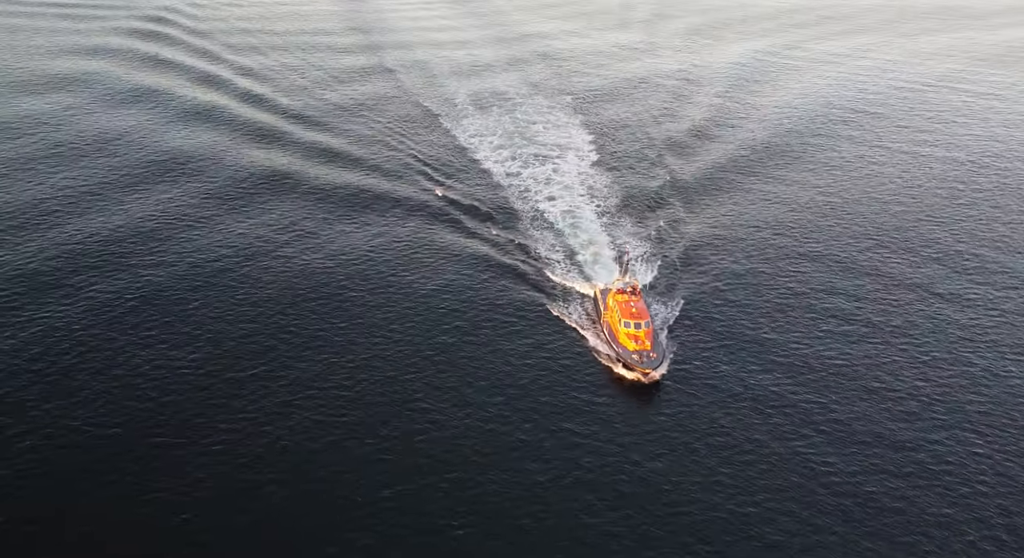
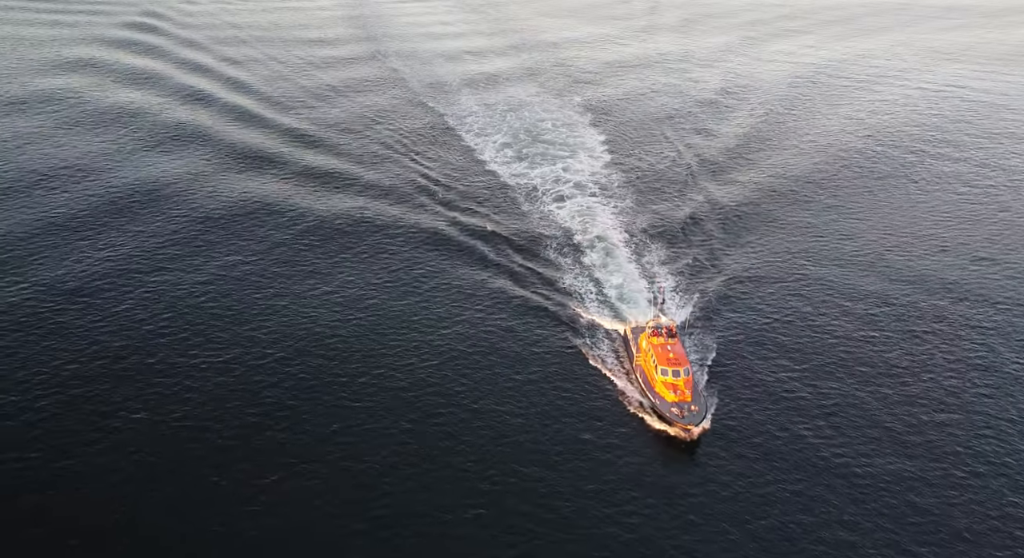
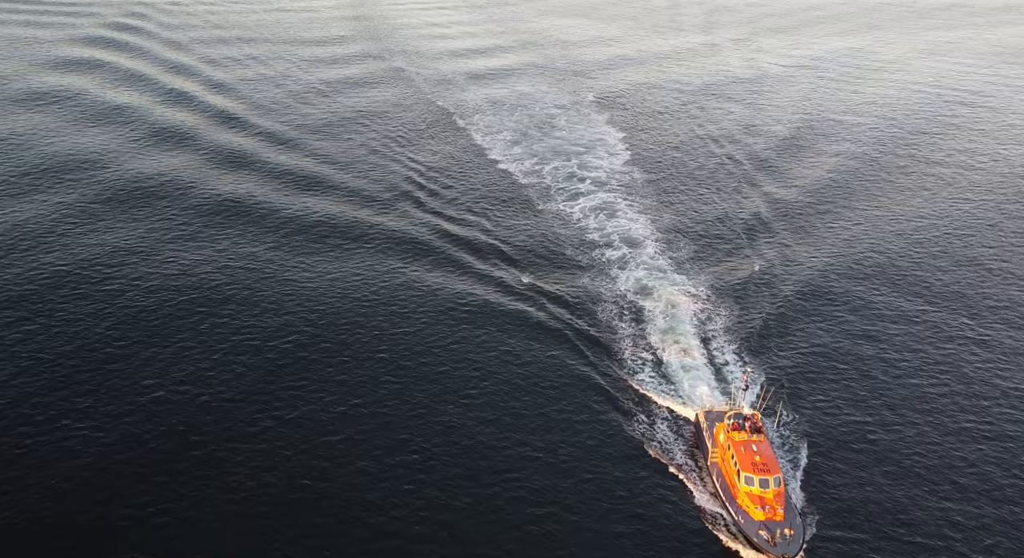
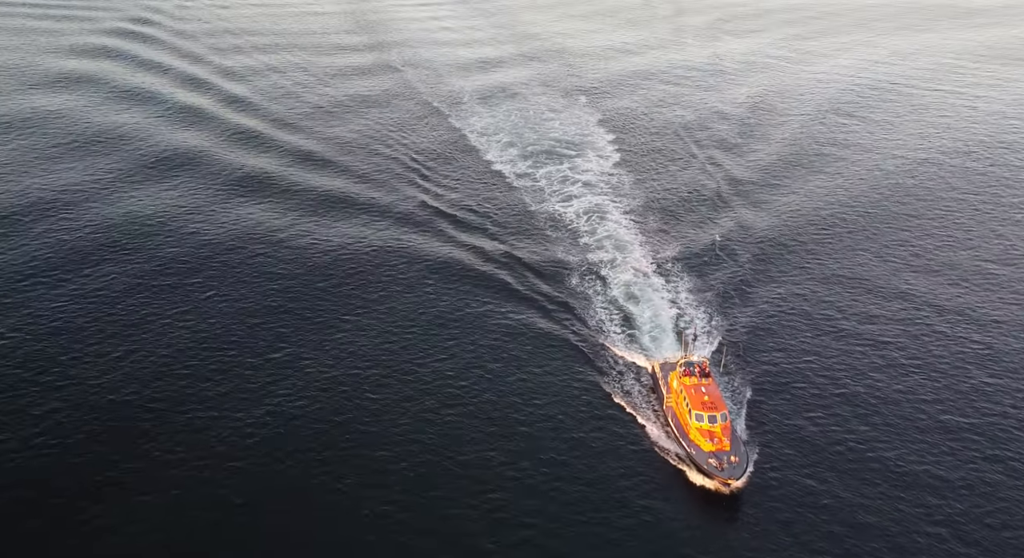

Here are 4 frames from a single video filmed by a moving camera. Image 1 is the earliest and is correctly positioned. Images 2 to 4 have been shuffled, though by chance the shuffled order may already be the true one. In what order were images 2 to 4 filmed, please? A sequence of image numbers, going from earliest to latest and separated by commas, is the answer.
2, 4, 3
